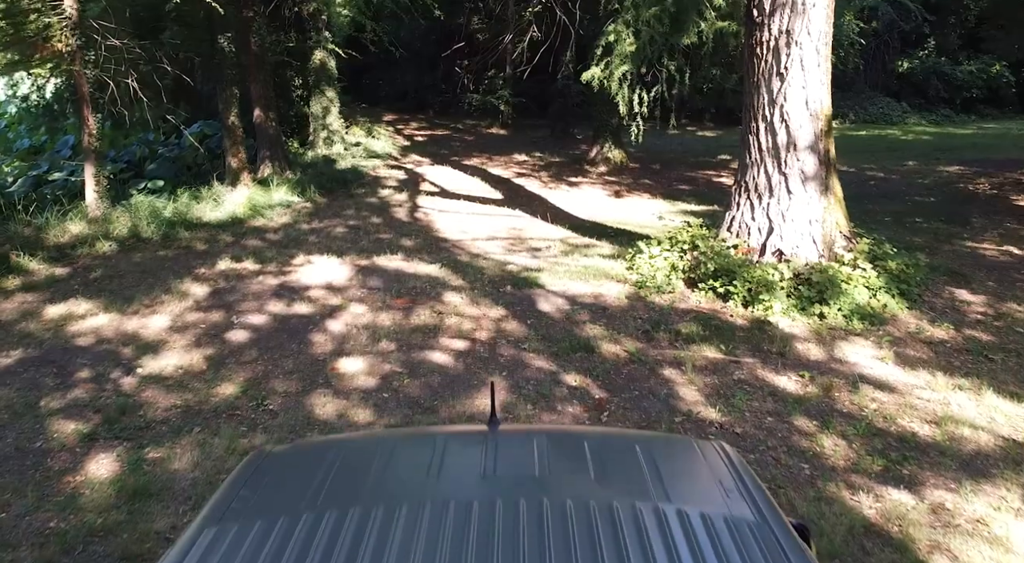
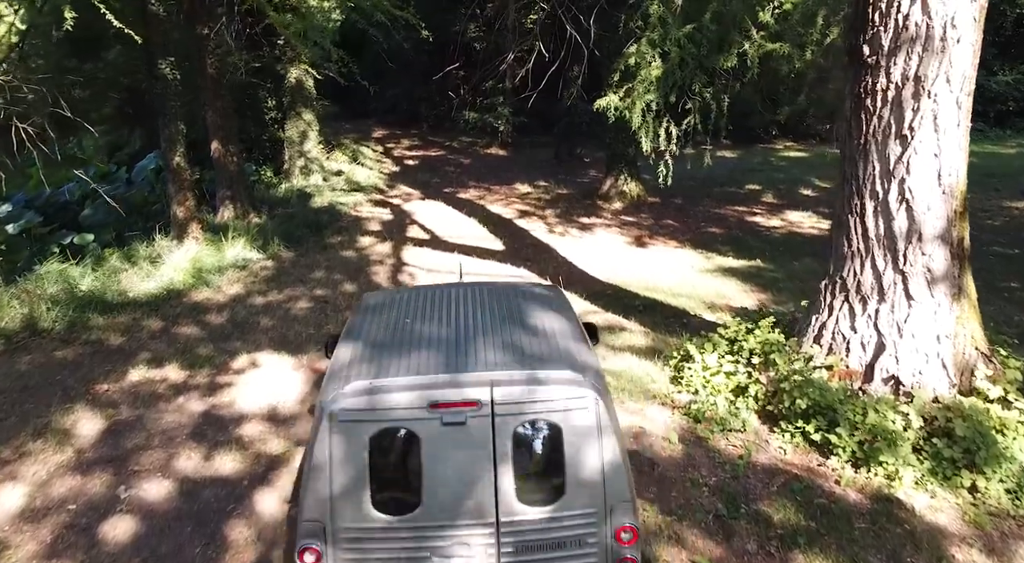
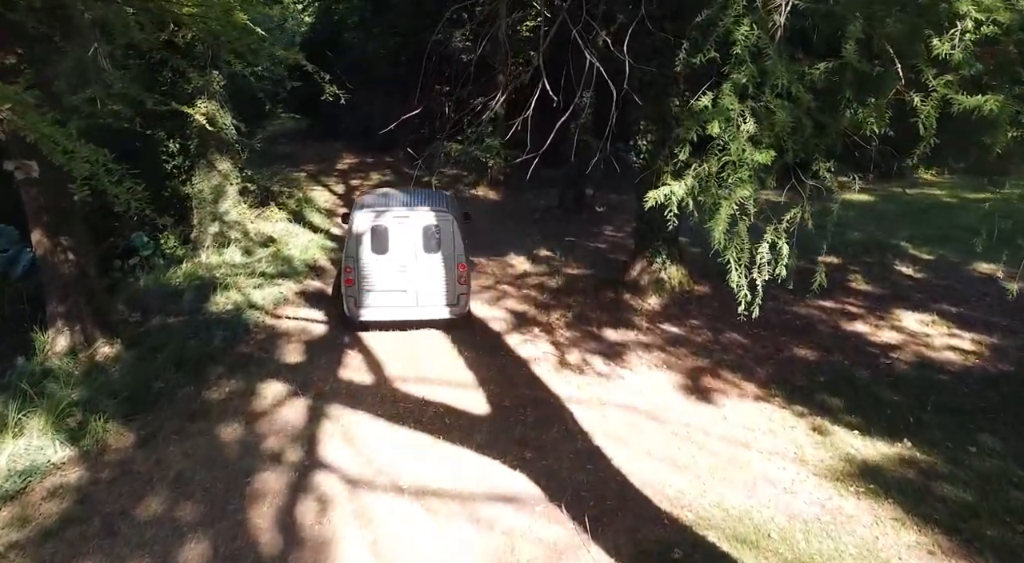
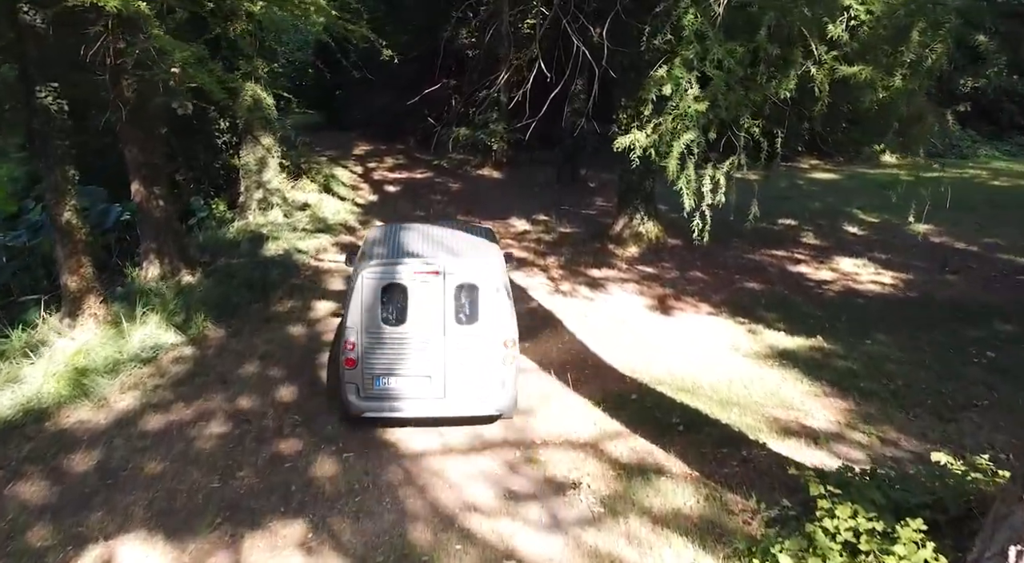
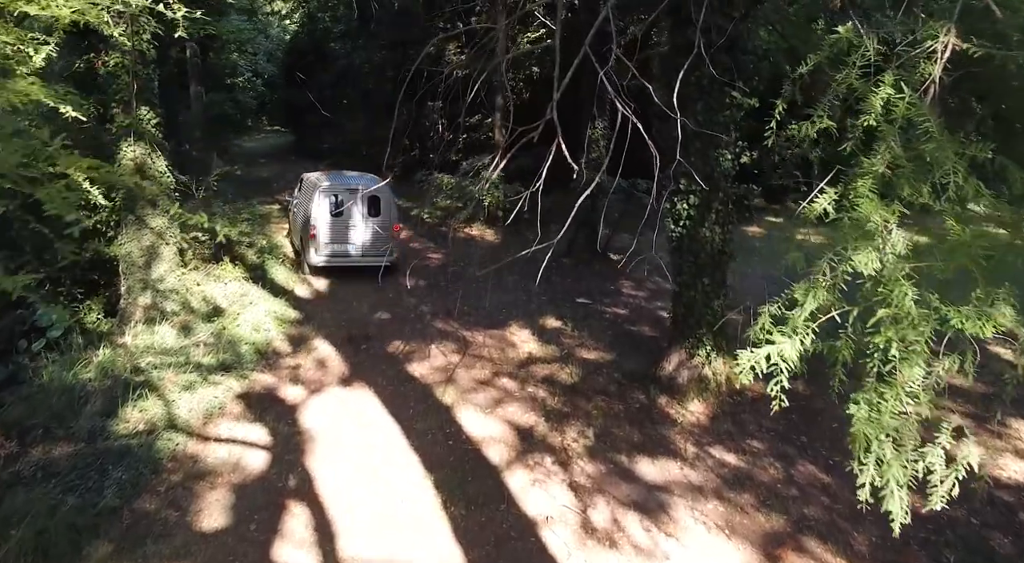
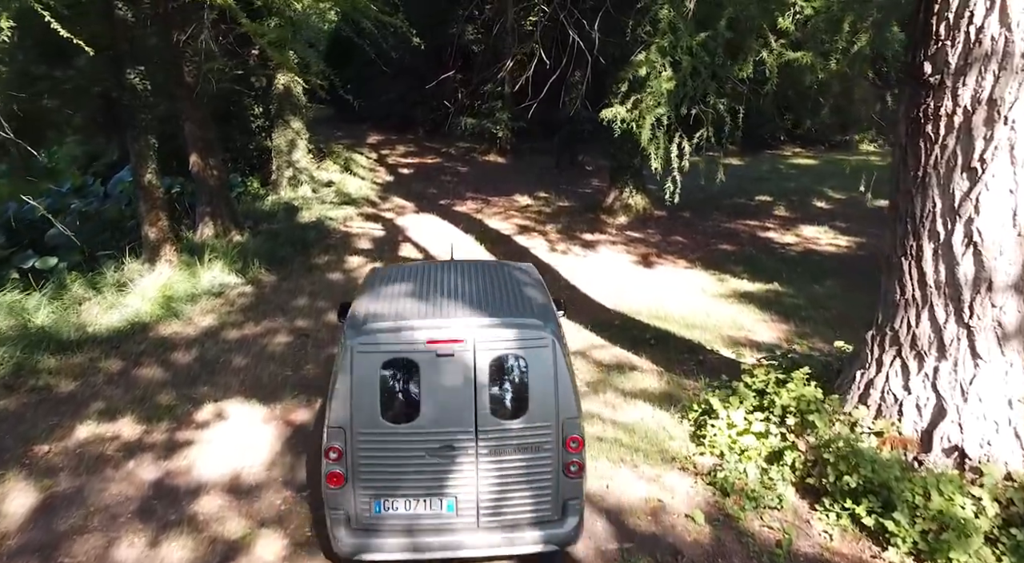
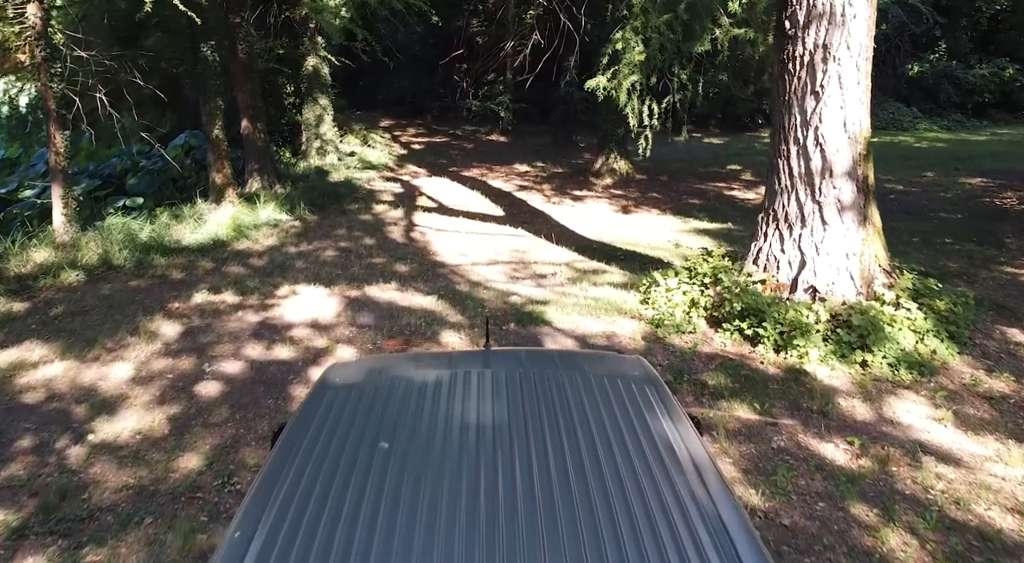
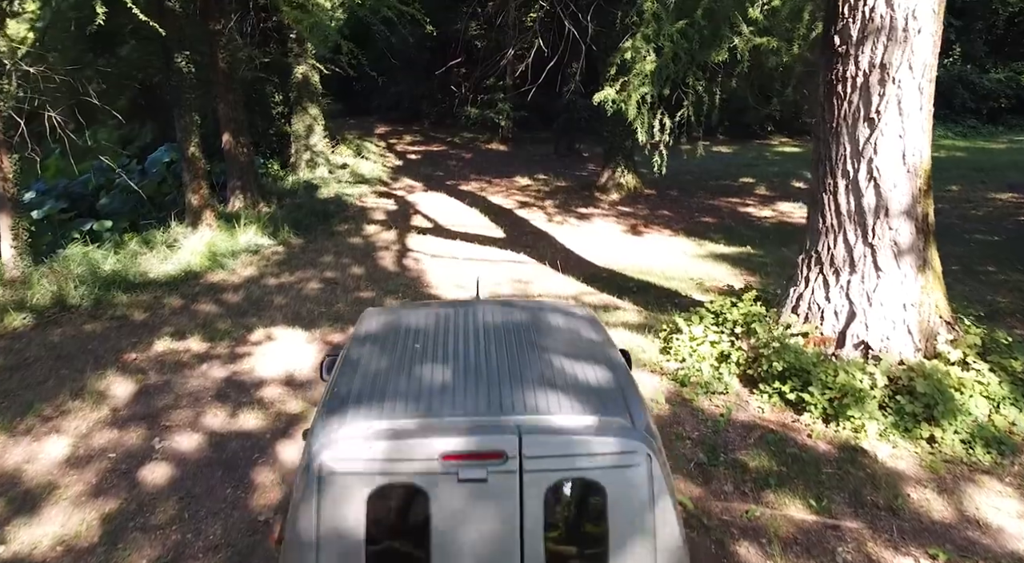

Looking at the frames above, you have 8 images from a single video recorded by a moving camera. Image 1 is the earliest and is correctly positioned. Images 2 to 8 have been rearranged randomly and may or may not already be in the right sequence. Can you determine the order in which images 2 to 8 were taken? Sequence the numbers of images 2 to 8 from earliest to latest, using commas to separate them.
7, 8, 2, 6, 4, 3, 5
